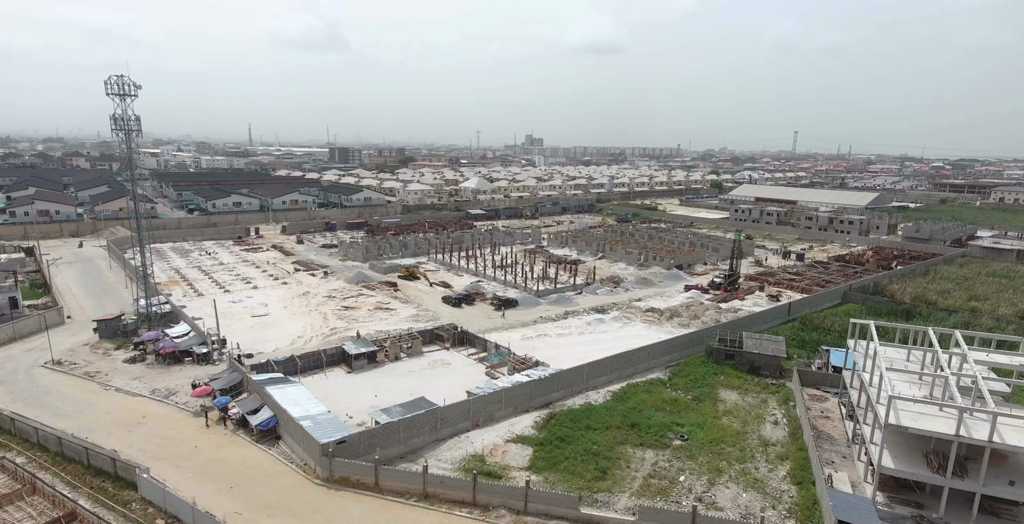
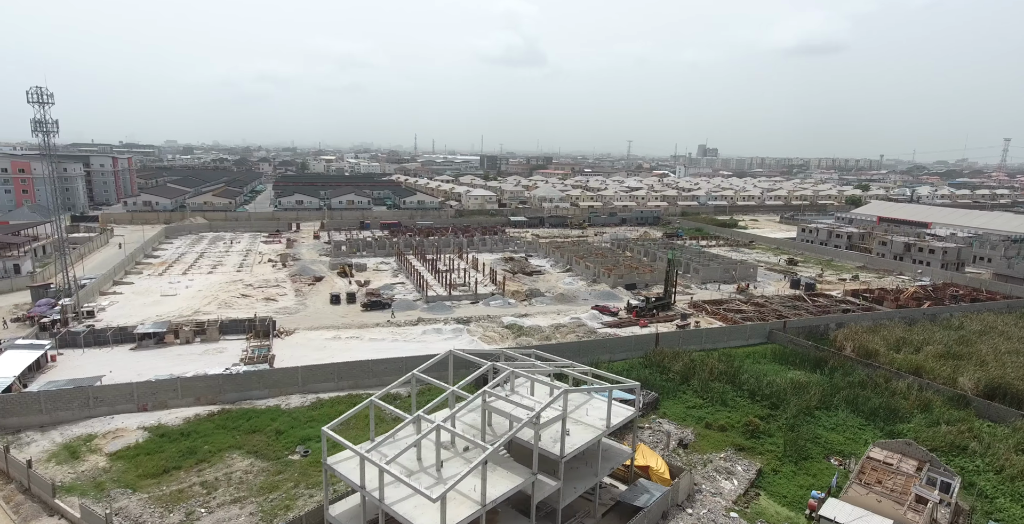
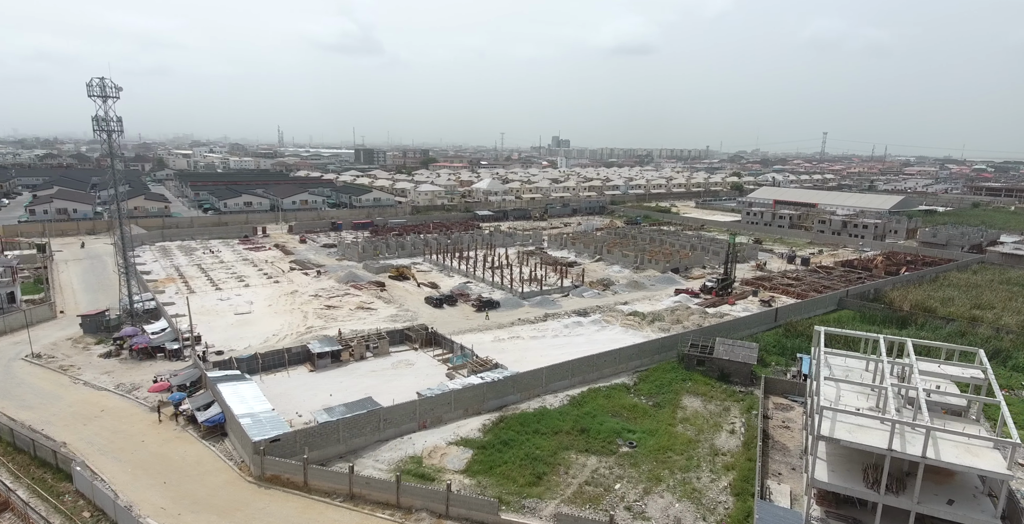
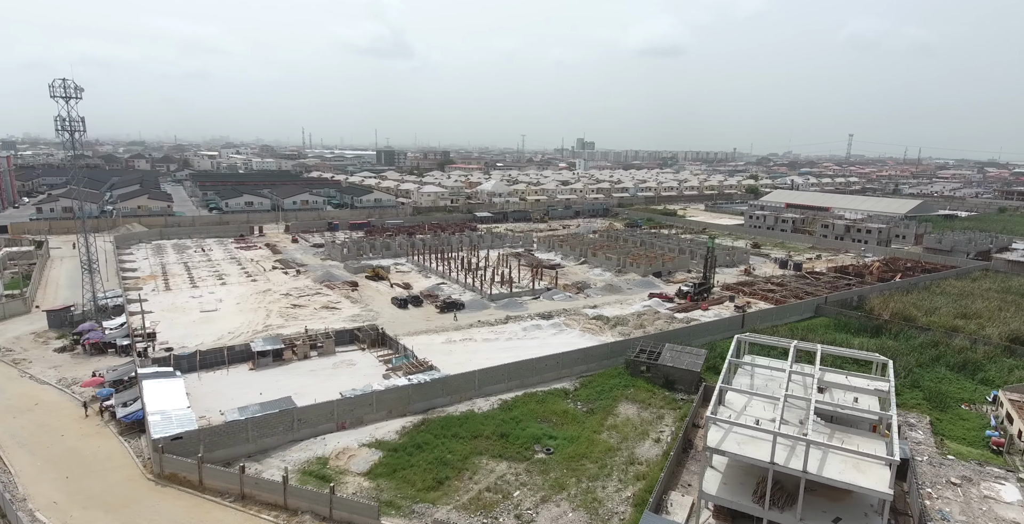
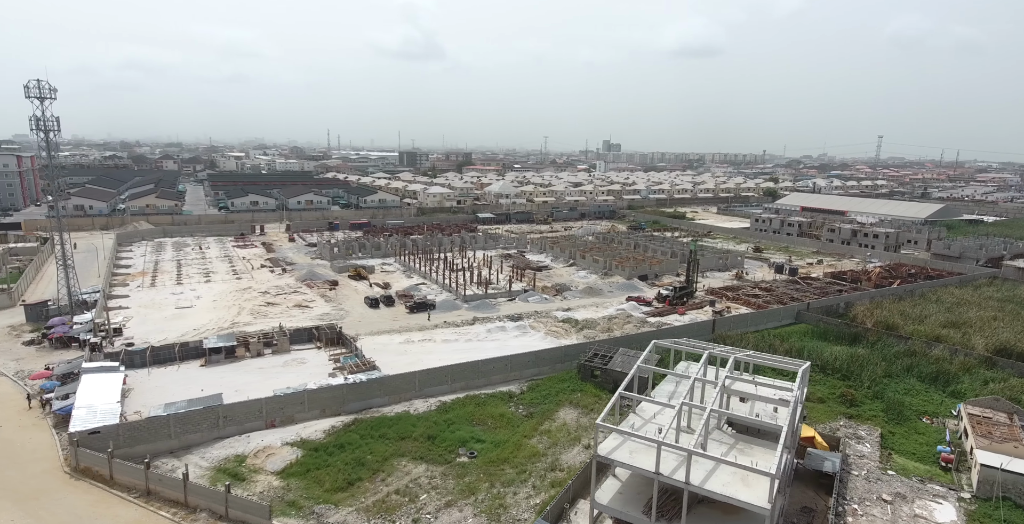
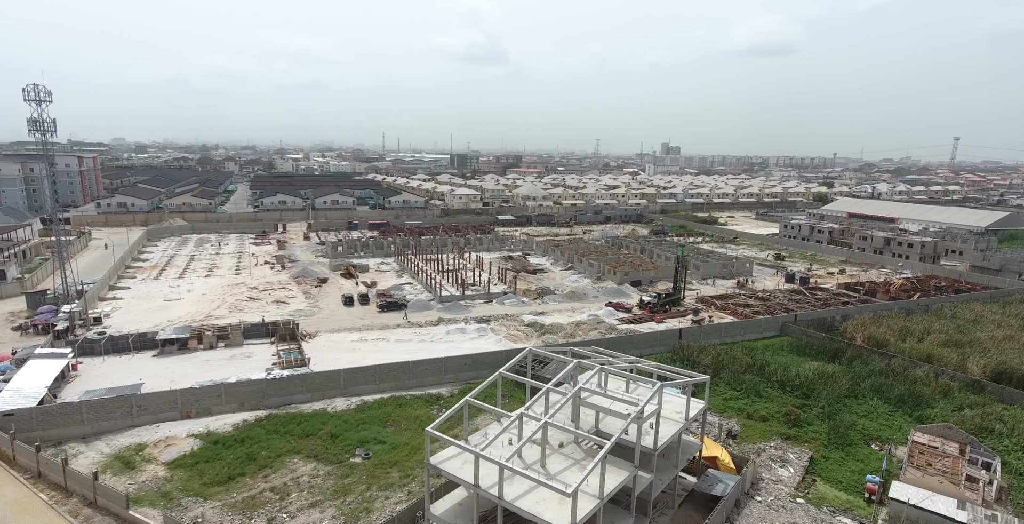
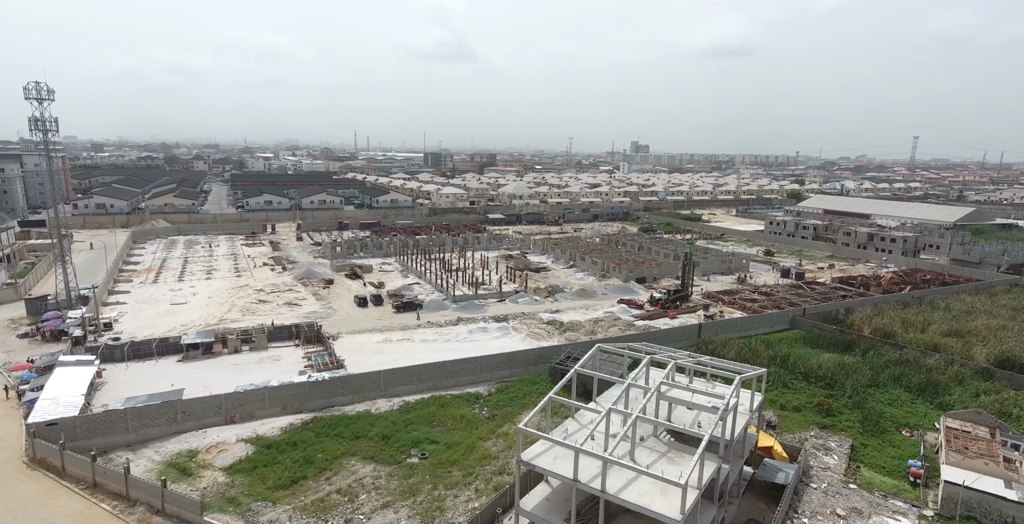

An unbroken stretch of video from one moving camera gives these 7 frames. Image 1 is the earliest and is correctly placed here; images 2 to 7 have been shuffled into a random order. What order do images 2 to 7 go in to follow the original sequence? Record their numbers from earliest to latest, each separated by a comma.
3, 4, 5, 7, 6, 2
